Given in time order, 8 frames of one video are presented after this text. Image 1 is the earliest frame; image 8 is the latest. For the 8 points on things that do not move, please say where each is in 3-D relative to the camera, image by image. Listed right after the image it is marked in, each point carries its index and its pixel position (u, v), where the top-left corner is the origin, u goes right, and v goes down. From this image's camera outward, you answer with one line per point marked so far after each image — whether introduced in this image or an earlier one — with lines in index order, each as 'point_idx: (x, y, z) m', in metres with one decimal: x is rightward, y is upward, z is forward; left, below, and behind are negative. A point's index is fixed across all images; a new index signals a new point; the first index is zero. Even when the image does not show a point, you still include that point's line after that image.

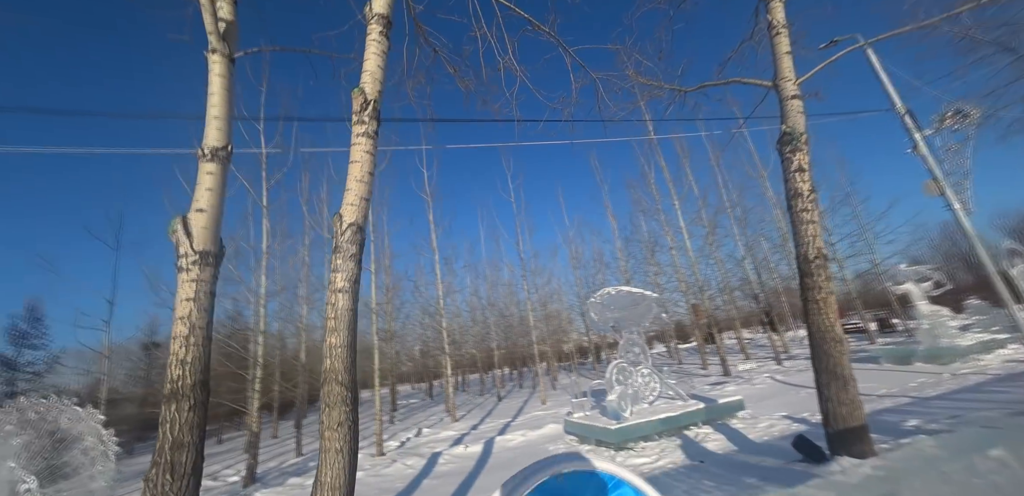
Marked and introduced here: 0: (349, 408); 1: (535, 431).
0: (-1.1, -1.1, +2.9) m
1: (+0.5, -4.5, +10.2) m
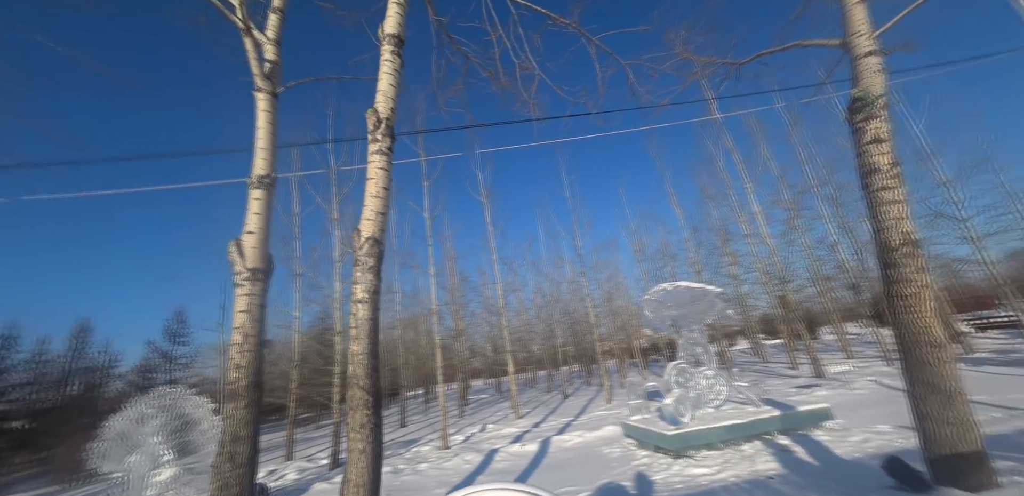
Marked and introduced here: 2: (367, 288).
0: (-1.0, -1.1, +3.0) m
1: (+1.9, -4.4, +10.0) m
2: (-1.1, -0.3, +3.1) m
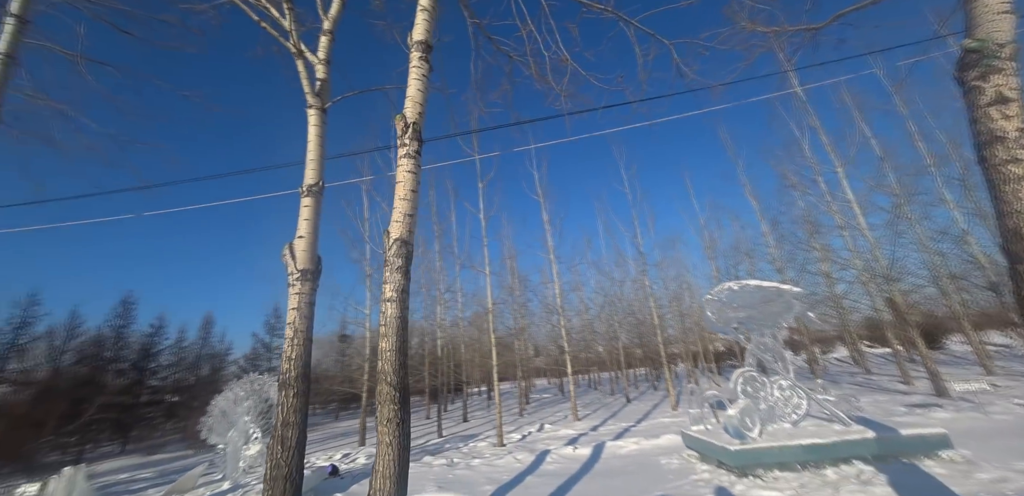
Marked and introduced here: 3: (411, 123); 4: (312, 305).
0: (-0.8, -1.1, +3.0) m
1: (+3.1, -4.3, +9.5) m
2: (-0.9, -0.3, +3.2) m
3: (-0.8, +1.0, +3.4) m
4: (-1.7, -0.5, +3.7) m
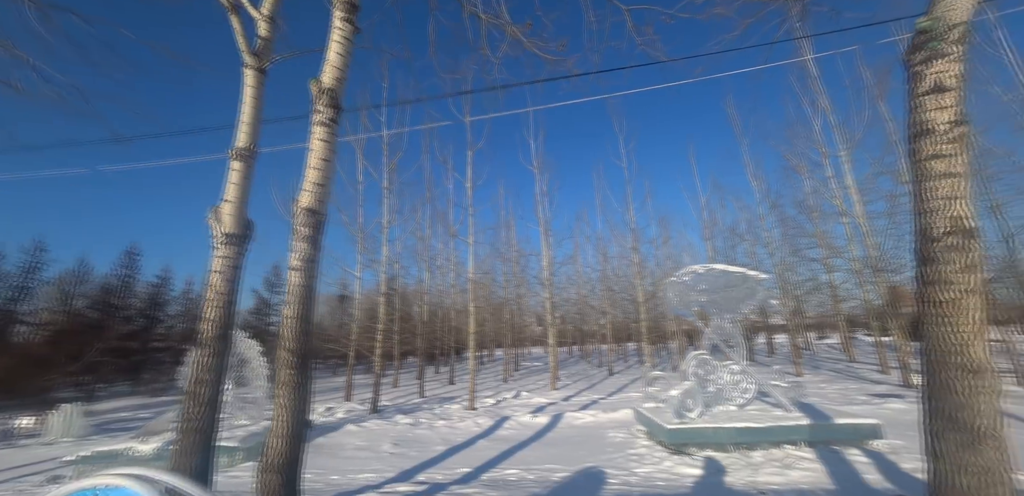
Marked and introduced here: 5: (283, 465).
0: (-1.6, -0.9, +3.1) m
1: (+2.3, -3.9, +9.8) m
2: (-1.6, -0.1, +3.3) m
3: (-1.5, +1.3, +3.3) m
4: (-2.5, -0.2, +3.7) m
5: (-1.6, -1.6, +3.0) m
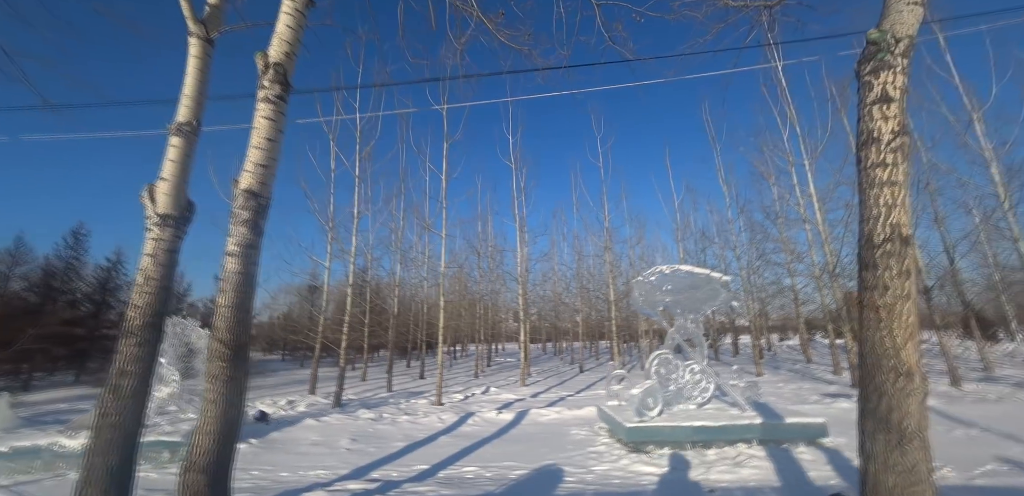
0: (-2.0, -0.8, +2.9) m
1: (+1.4, -3.8, +9.8) m
2: (-2.0, +0.1, +3.0) m
3: (-1.8, +1.4, +3.1) m
4: (-2.8, 0.0, +3.5) m
5: (-2.0, -1.5, +2.8) m
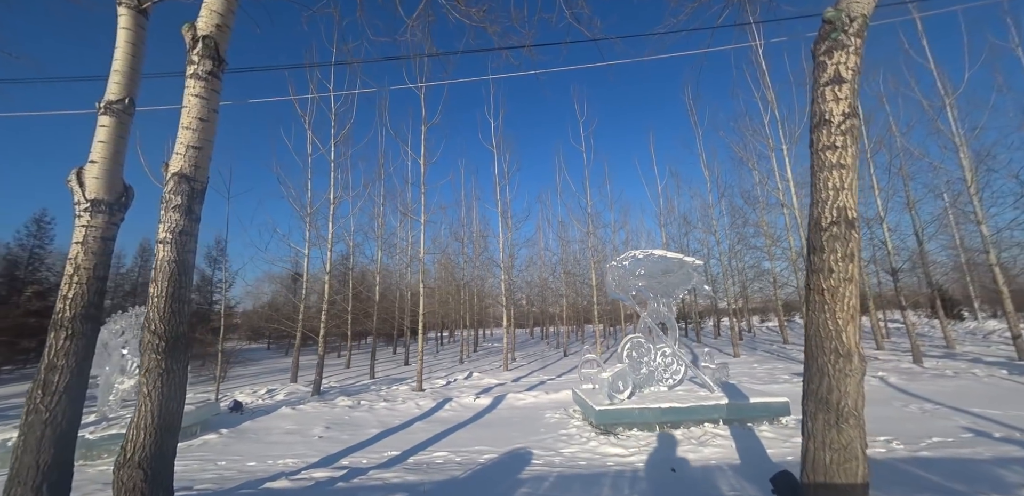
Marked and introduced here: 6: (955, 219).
0: (-2.4, -0.7, +2.8) m
1: (+0.9, -3.4, +9.9) m
2: (-2.4, +0.1, +2.9) m
3: (-2.2, +1.5, +3.0) m
4: (-3.2, +0.1, +3.3) m
5: (-2.4, -1.4, +2.7) m
6: (+16.7, +1.1, +15.8) m
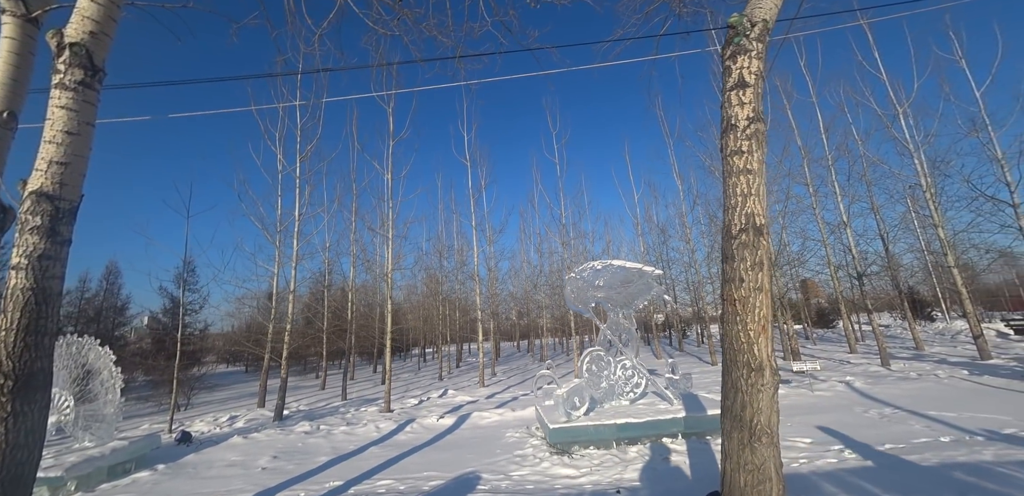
0: (-3.0, -0.9, +2.5) m
1: (+0.1, -3.7, +9.6) m
2: (-3.1, 0.0, +2.6) m
3: (-2.9, +1.3, +2.7) m
4: (-3.9, -0.2, +3.1) m
5: (-3.0, -1.5, +2.4) m
6: (+15.6, +1.0, +16.1) m
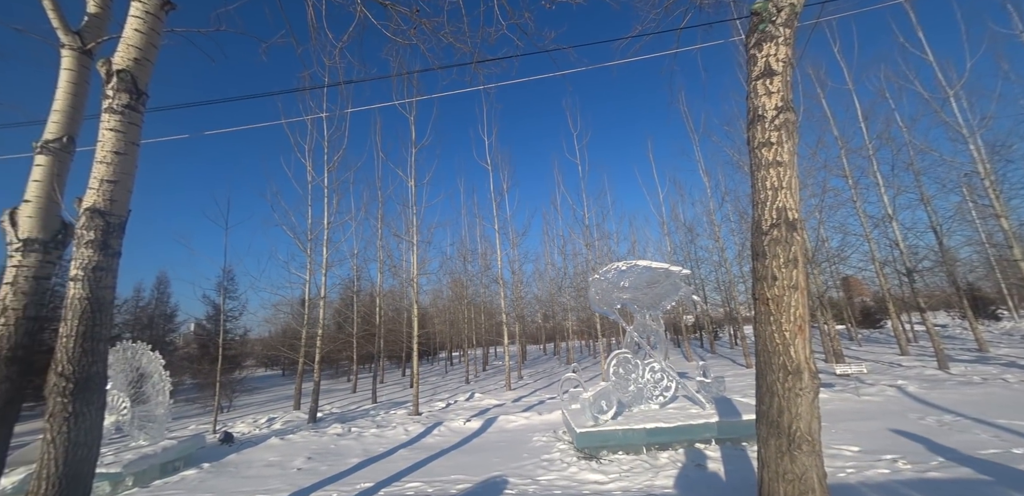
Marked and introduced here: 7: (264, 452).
0: (-2.9, -1.0, +2.7) m
1: (+0.8, -3.8, +9.6) m
2: (-2.9, -0.1, +2.8) m
3: (-2.8, +1.2, +2.9) m
4: (-3.8, -0.3, +3.3) m
5: (-2.9, -1.6, +2.6) m
6: (+16.5, +1.2, +15.1) m
7: (-4.8, -4.0, +8.2) m
